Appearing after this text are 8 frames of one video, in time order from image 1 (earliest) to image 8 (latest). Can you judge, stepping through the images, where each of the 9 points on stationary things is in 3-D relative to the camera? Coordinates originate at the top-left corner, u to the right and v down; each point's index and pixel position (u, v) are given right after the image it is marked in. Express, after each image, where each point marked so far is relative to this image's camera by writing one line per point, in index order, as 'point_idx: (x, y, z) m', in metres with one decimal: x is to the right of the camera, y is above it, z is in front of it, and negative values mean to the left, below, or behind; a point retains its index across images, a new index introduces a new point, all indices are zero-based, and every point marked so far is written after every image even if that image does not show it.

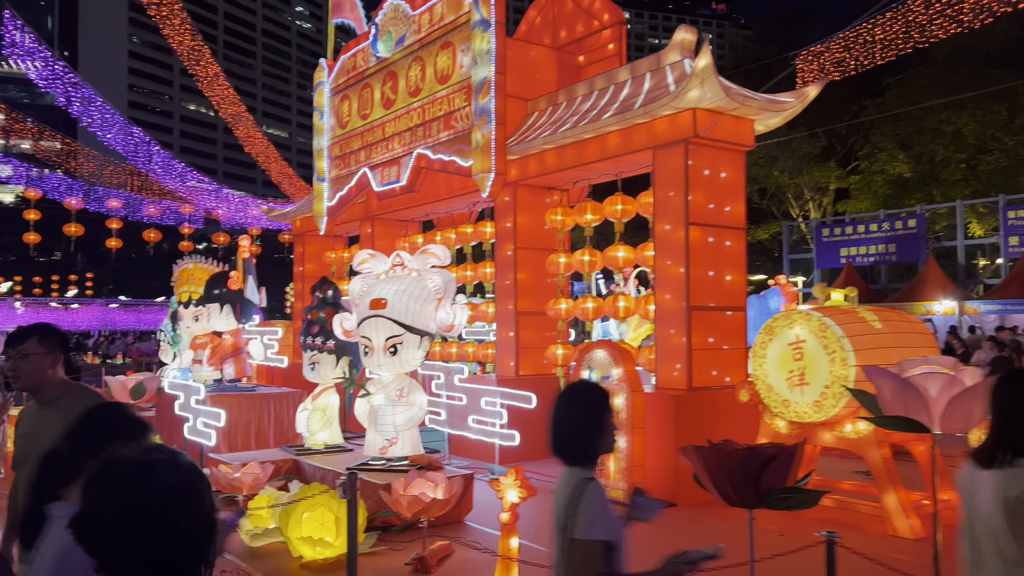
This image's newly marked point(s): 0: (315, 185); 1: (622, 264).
0: (-2.9, +1.5, +12.0) m
1: (+1.1, +0.2, +8.2) m
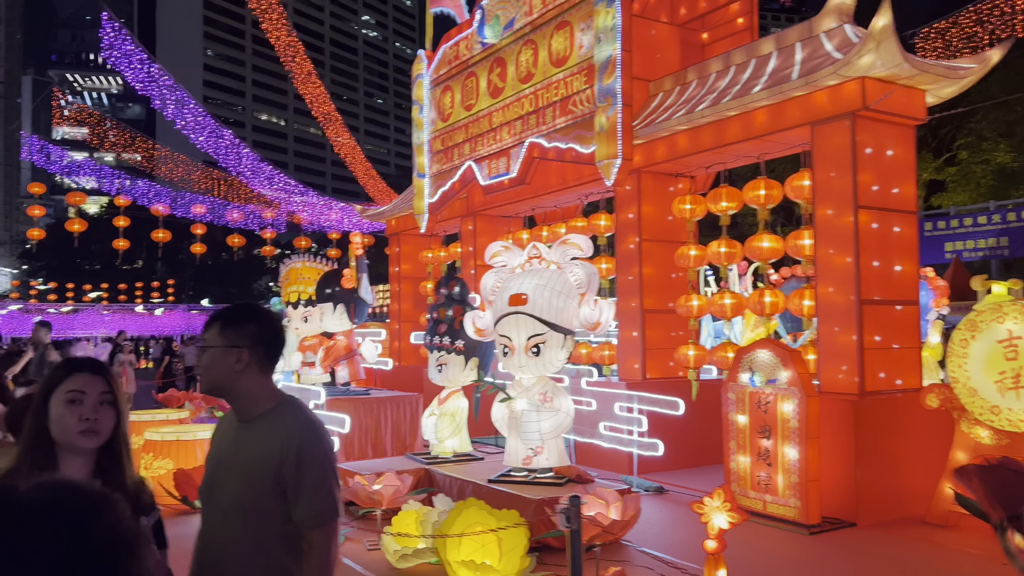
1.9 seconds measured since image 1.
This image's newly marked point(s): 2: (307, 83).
0: (-1.4, +1.5, +11.6) m
1: (+2.3, +0.3, +7.4) m
2: (-3.3, +3.3, +13.2) m
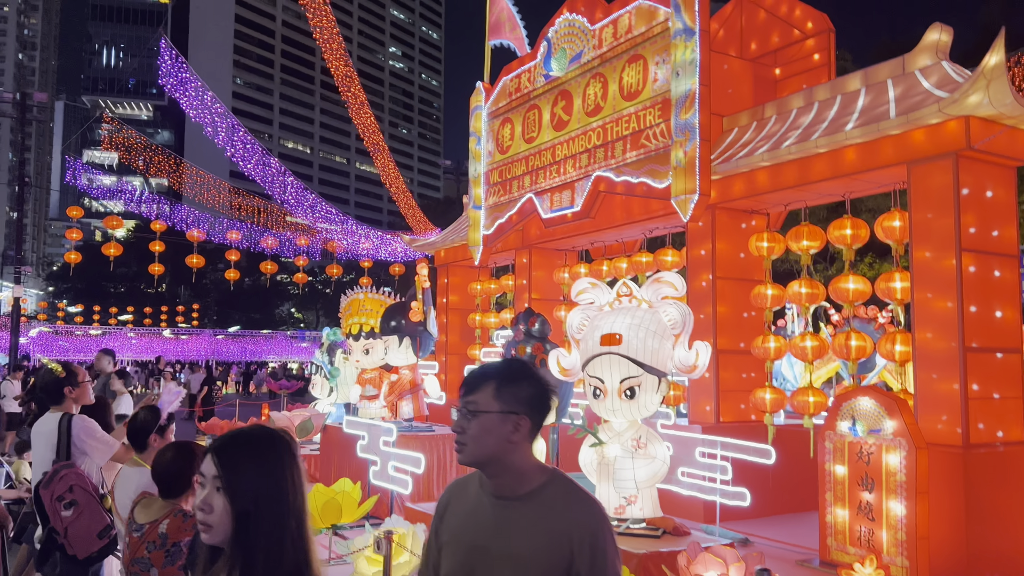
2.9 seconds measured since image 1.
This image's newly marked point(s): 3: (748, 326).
0: (-0.6, +1.1, +11.4) m
1: (+3.0, -0.1, +7.2) m
2: (-2.5, +2.8, +13.2) m
3: (+2.4, -0.4, +8.2) m
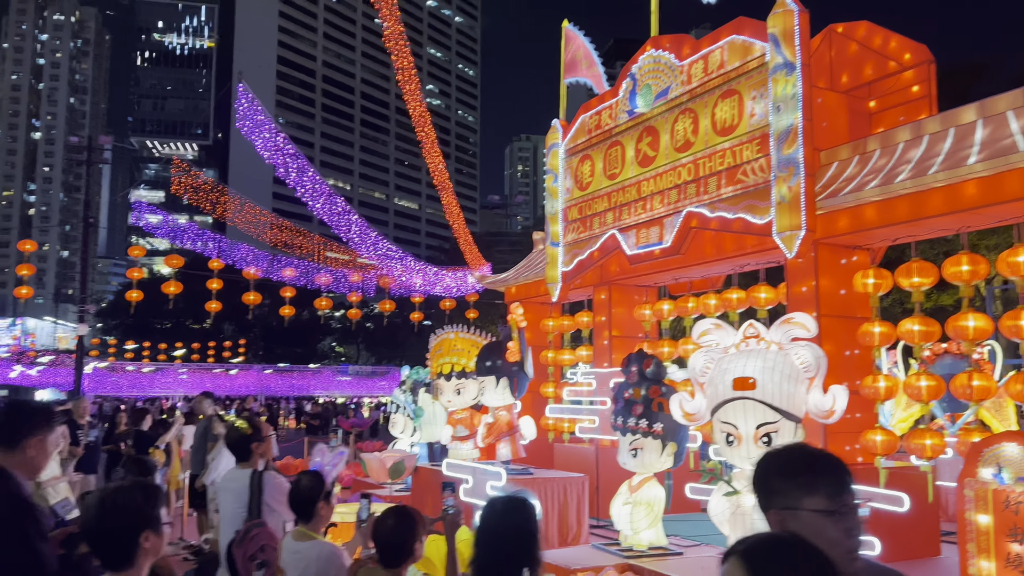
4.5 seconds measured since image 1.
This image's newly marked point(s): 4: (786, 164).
0: (+0.5, +0.5, +11.4) m
1: (+3.9, -0.4, +6.9) m
2: (-1.3, +2.2, +13.2) m
3: (+3.3, -0.7, +8.0) m
4: (+2.5, +1.1, +7.5) m
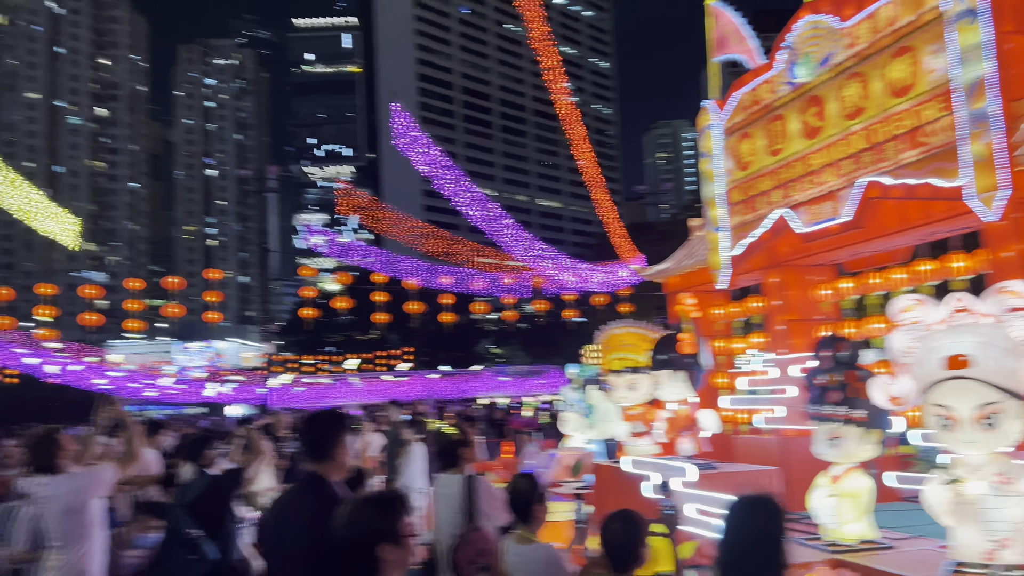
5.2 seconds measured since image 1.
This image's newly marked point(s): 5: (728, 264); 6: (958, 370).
0: (+2.7, +0.7, +11.0) m
1: (+5.3, 0.0, +6.0) m
2: (+1.1, +2.3, +13.2) m
3: (+4.9, -0.4, +7.2) m
4: (+3.9, +1.4, +6.9) m
5: (+2.8, +0.3, +10.7) m
6: (+2.7, -0.5, +4.9) m
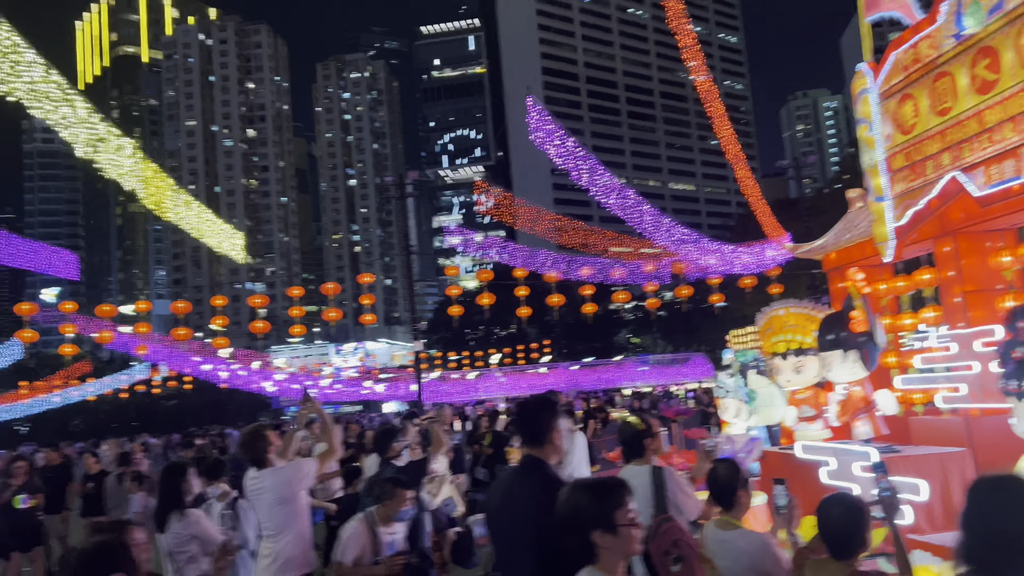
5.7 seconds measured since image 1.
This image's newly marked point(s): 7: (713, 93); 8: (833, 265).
0: (+4.6, +1.0, +10.4) m
1: (+6.4, +0.4, +5.0) m
2: (+3.3, +2.5, +12.8) m
3: (+6.2, 0.0, +6.2) m
4: (+5.1, +1.8, +6.1) m
5: (+4.7, +0.6, +10.0) m
6: (+3.6, -0.3, +4.4) m
7: (+2.9, +2.8, +11.9) m
8: (+4.9, +0.3, +12.3) m
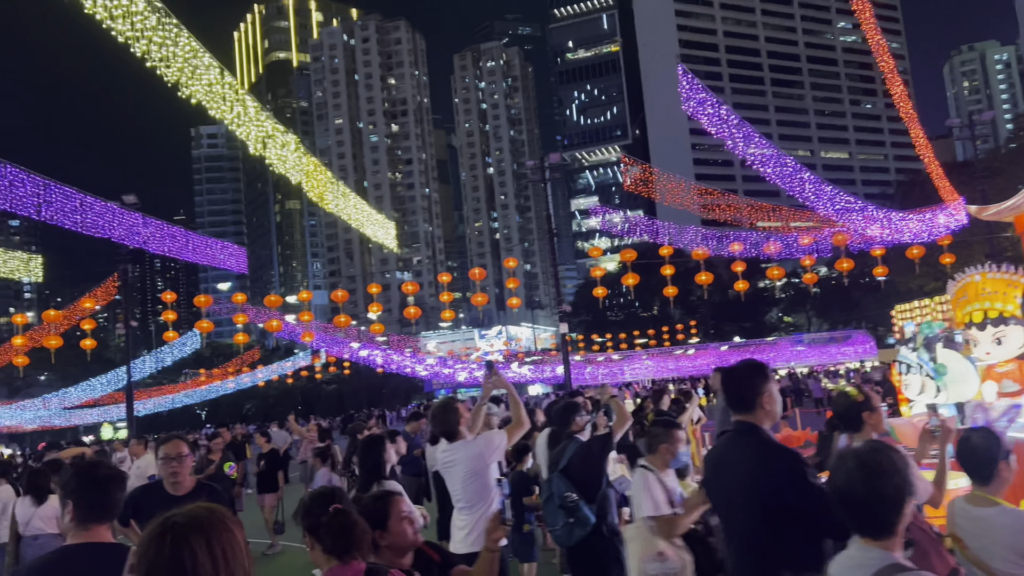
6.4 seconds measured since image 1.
0: (+6.5, +1.5, +9.3) m
1: (+7.3, +0.7, +3.7) m
2: (+5.6, +3.0, +11.9) m
3: (+7.4, +0.4, +4.9) m
4: (+6.2, +2.1, +5.0) m
5: (+6.5, +1.1, +8.9) m
6: (+4.5, 0.0, +3.6) m
7: (+5.0, +3.3, +11.0) m
8: (+7.1, +0.8, +11.1) m
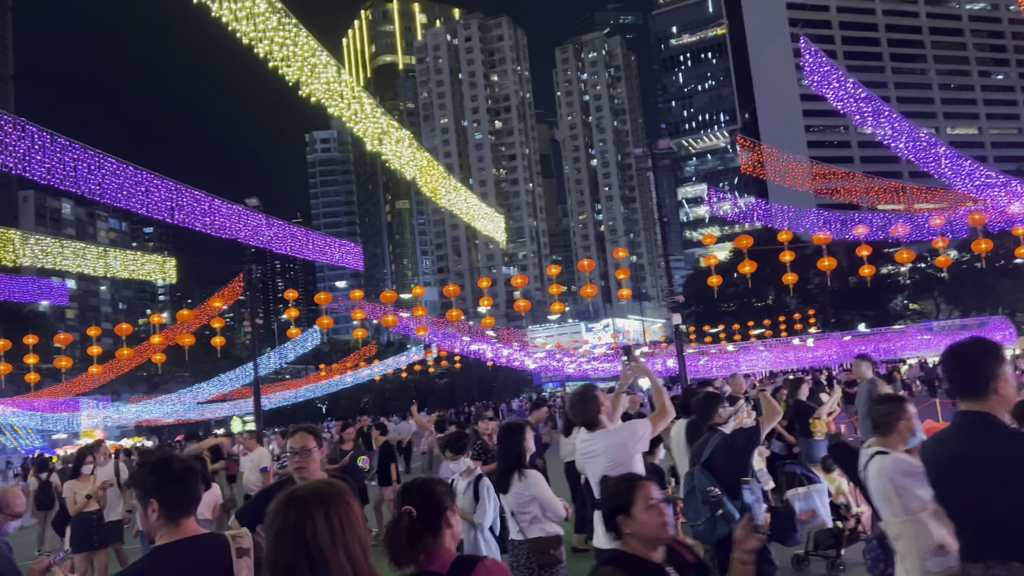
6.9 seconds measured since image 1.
0: (+7.7, +1.8, +8.2) m
1: (+7.8, +1.0, +2.5) m
2: (+7.1, +3.3, +10.8) m
3: (+8.1, +0.7, +3.7) m
4: (+6.9, +2.3, +3.9) m
5: (+7.7, +1.4, +7.8) m
6: (+5.1, +0.2, +2.7) m
7: (+6.5, +3.5, +10.0) m
8: (+8.6, +1.1, +9.9) m
